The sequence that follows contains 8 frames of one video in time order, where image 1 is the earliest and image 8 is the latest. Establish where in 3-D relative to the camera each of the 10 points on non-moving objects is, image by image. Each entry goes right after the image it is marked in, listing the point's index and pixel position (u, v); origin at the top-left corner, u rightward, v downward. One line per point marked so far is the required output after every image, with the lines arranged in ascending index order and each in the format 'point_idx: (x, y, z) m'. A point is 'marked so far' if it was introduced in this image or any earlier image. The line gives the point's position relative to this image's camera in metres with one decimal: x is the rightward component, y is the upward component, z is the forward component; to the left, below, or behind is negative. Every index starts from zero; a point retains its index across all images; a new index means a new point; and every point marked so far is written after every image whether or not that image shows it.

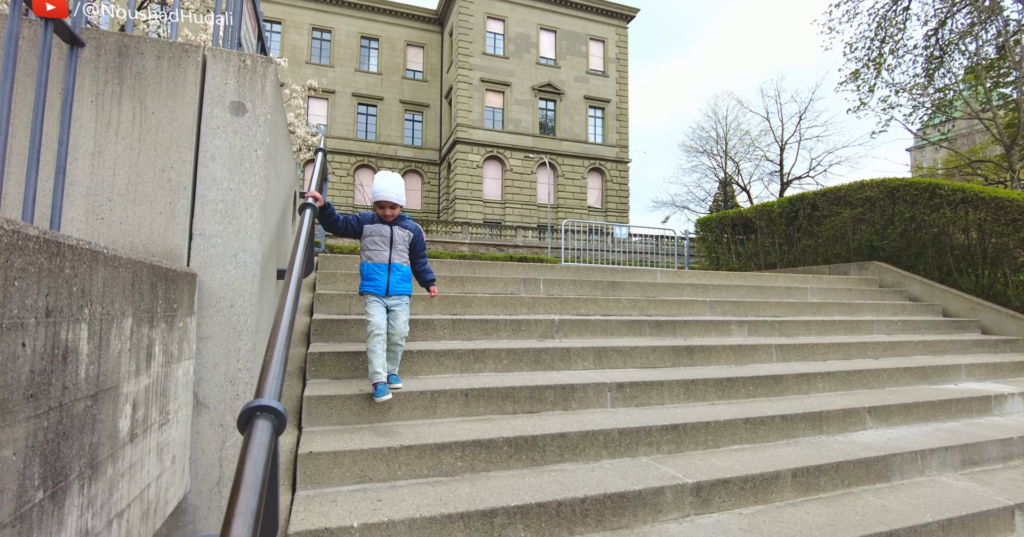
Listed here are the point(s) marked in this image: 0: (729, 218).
0: (+4.7, +1.1, +11.3) m
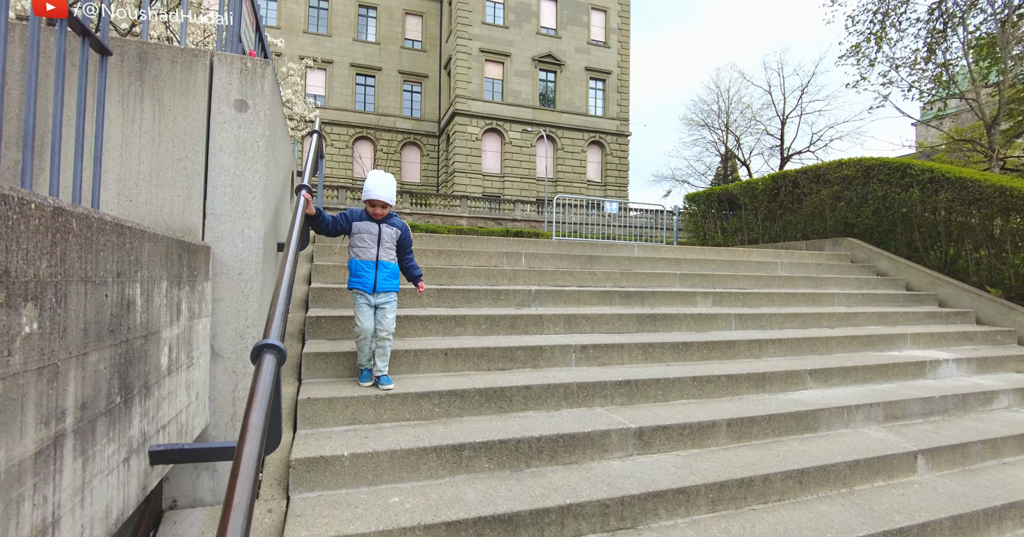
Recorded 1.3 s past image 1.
0: (+4.6, +1.7, +11.6) m
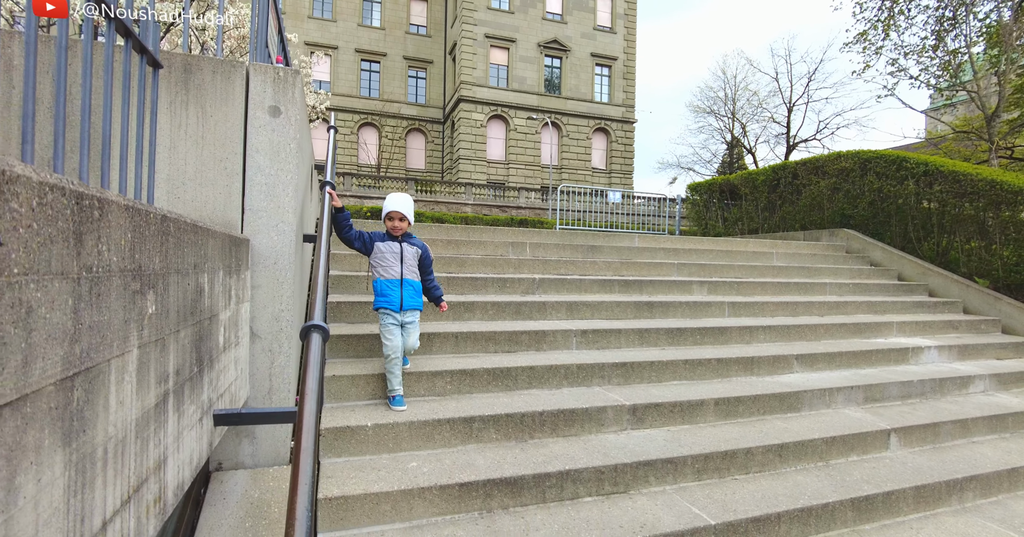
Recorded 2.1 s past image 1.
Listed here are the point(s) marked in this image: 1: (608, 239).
0: (+4.7, +1.9, +11.8) m
1: (+1.2, +0.4, +6.6) m
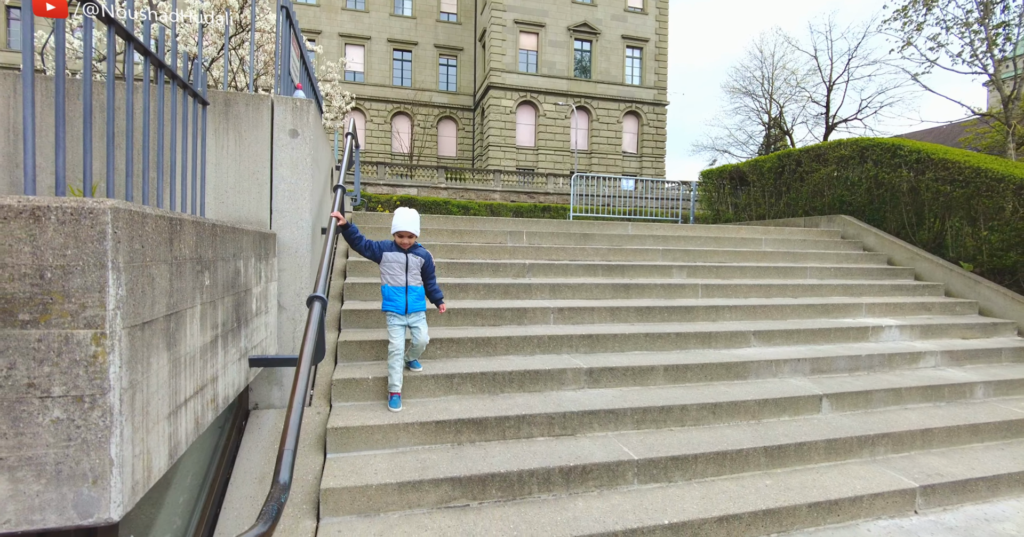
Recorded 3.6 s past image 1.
0: (+5.0, +2.3, +12.1) m
1: (+1.3, +0.6, +7.2) m
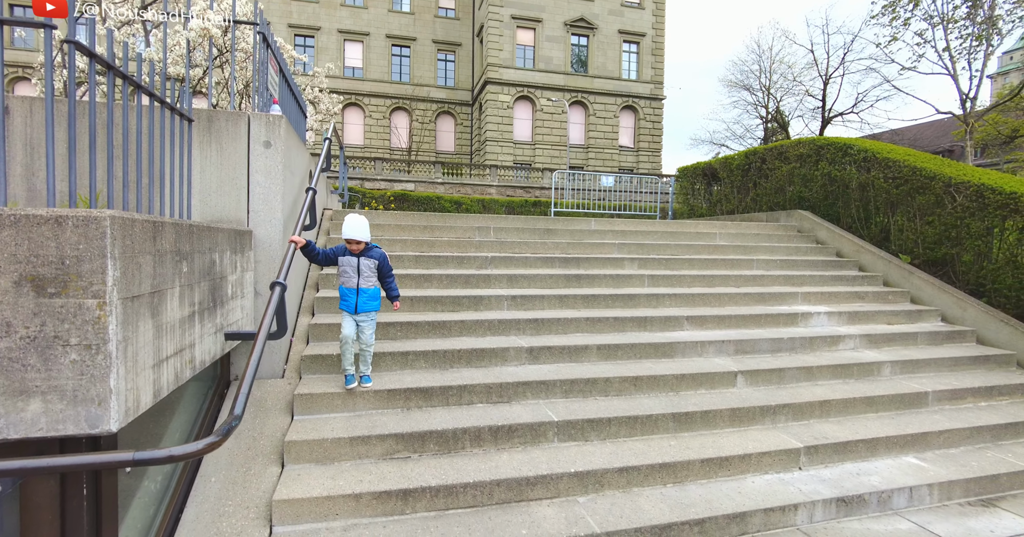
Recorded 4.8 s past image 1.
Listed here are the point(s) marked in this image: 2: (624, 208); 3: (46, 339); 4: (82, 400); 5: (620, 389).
0: (+4.6, +2.4, +12.7) m
1: (+0.8, +0.7, +7.8) m
2: (+2.7, +1.5, +12.8) m
3: (-1.9, -0.3, +2.1) m
4: (-1.8, -0.5, +2.1) m
5: (+0.9, -1.0, +4.5) m
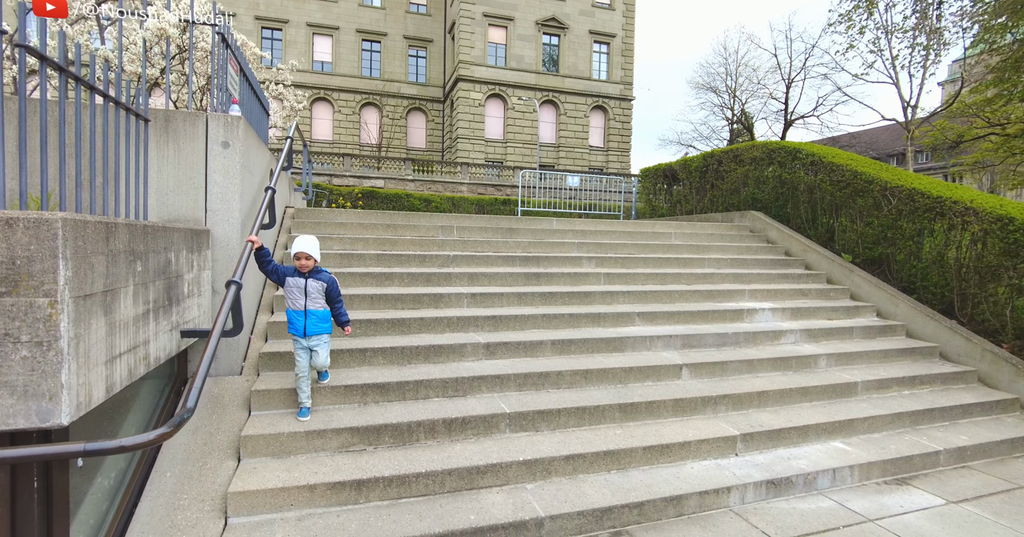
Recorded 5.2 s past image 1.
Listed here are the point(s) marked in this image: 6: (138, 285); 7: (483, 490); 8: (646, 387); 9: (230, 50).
0: (+3.8, +2.5, +13.1) m
1: (+0.3, +0.7, +8.0) m
2: (+1.8, +1.5, +13.1) m
3: (-2.1, -0.3, +2.2) m
4: (-2.0, -0.5, +2.2) m
5: (+0.5, -1.0, +4.7) m
6: (-2.0, -0.1, +2.8) m
7: (-0.2, -1.6, +3.6) m
8: (+1.3, -1.1, +4.8) m
9: (-2.7, +2.1, +4.9) m
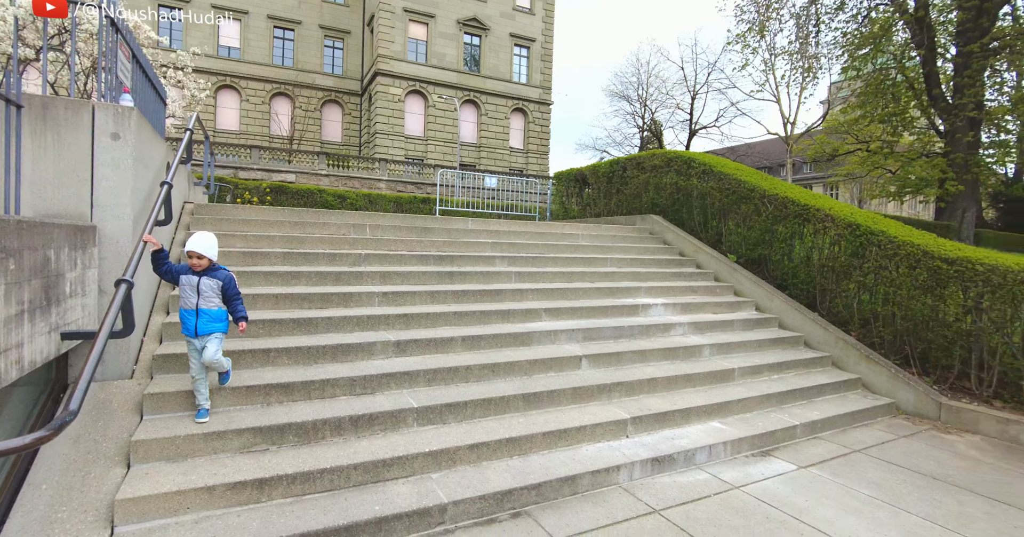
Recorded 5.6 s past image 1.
0: (+1.6, +2.5, +13.7) m
1: (-1.1, +0.7, +8.1) m
2: (-0.3, +1.6, +13.4) m
3: (-2.6, -0.3, +2.0) m
4: (-2.5, -0.5, +2.1) m
5: (-0.3, -1.0, +4.9) m
6: (-2.6, -0.1, +2.7) m
7: (-0.9, -1.6, +3.8) m
8: (+0.4, -1.1, +5.1) m
9: (-3.5, +2.1, +4.6) m
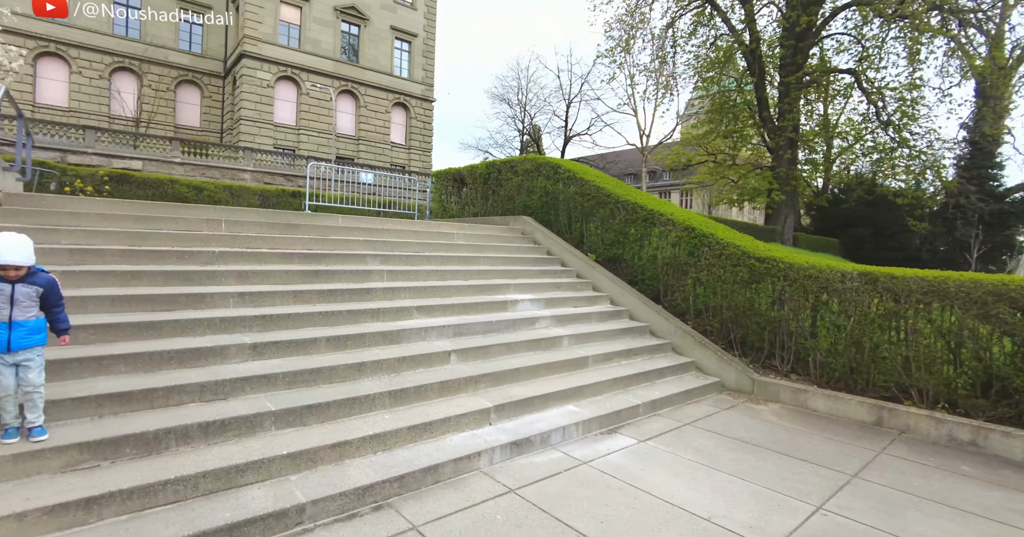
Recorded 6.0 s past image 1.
0: (-1.6, +2.6, +13.8) m
1: (-3.0, +0.8, +7.9) m
2: (-3.4, +1.6, +13.2) m
3: (-3.2, -0.3, +1.5) m
4: (-3.1, -0.5, +1.6) m
5: (-1.6, -1.0, +4.9) m
6: (-3.3, -0.1, +2.2) m
7: (-1.9, -1.5, +3.6) m
8: (-1.0, -1.1, +5.3) m
9: (-4.6, +2.1, +3.9) m
